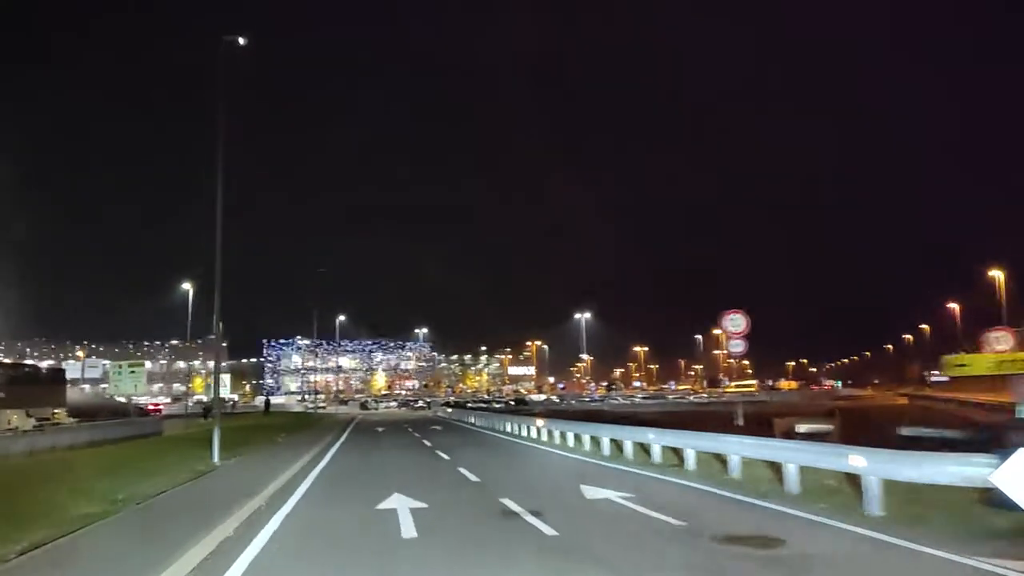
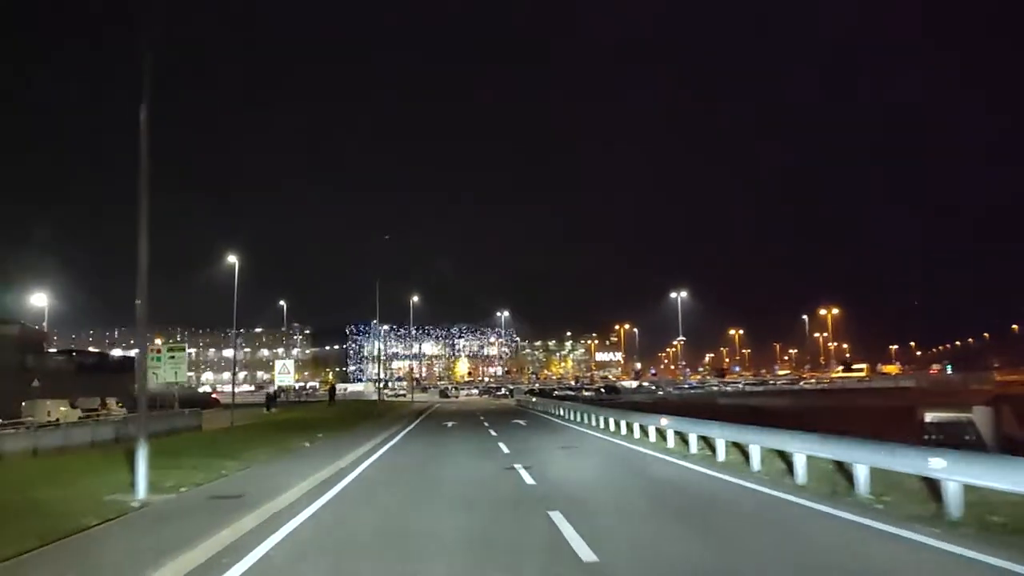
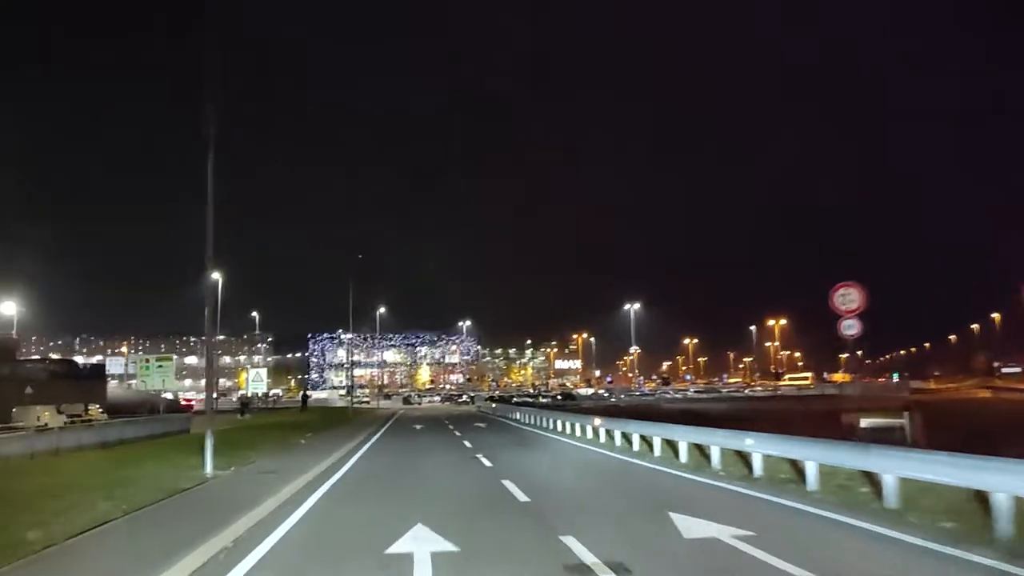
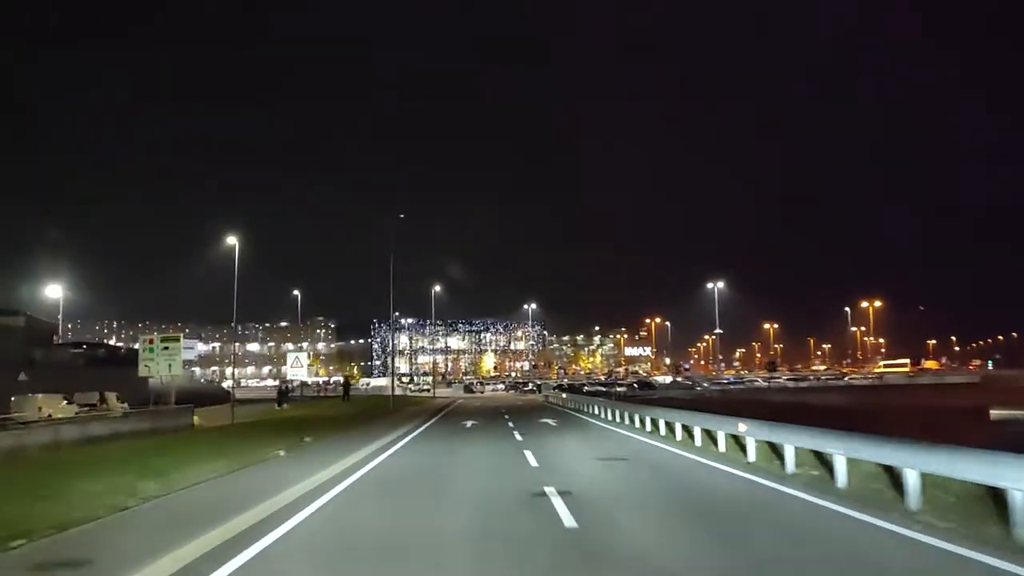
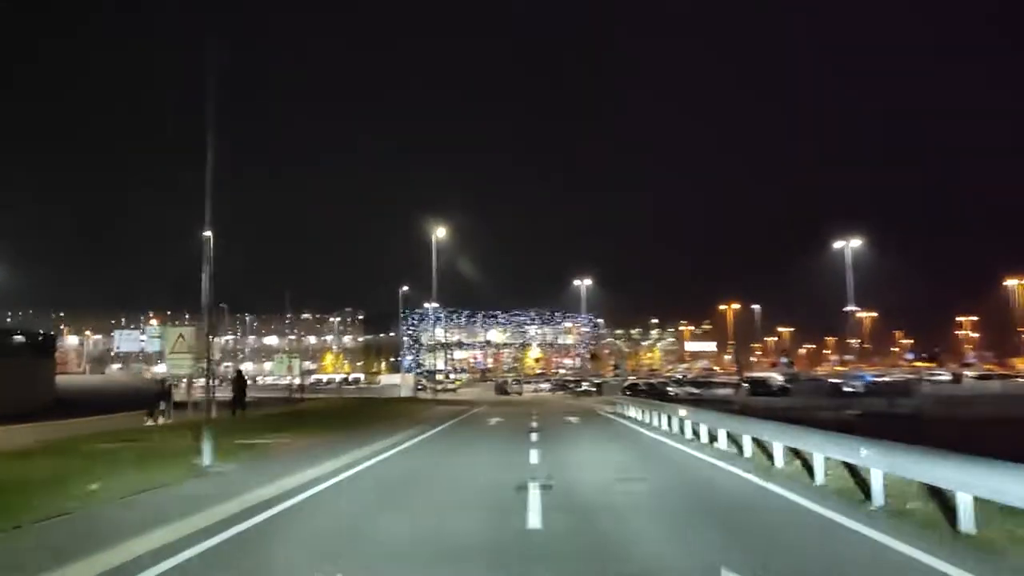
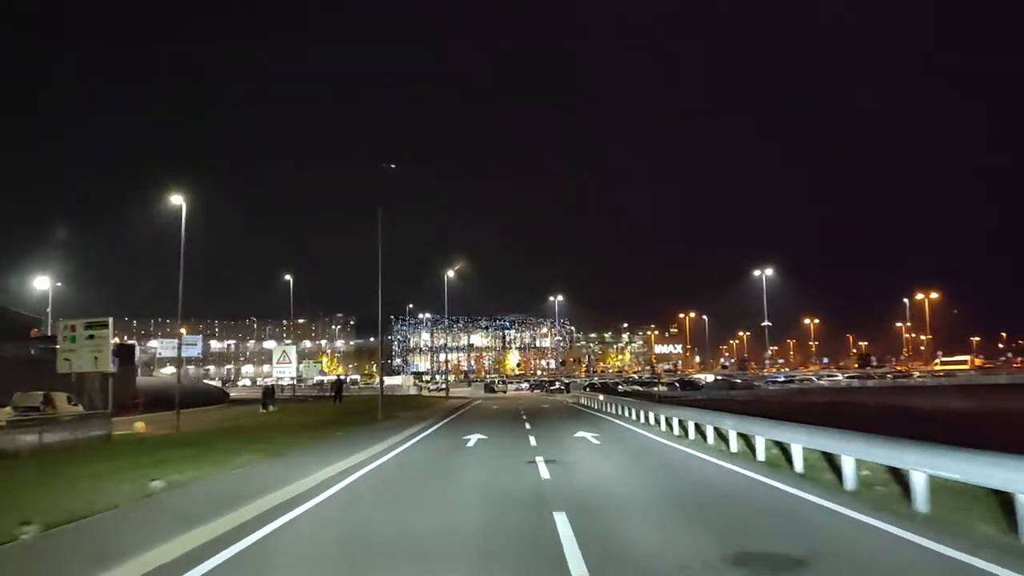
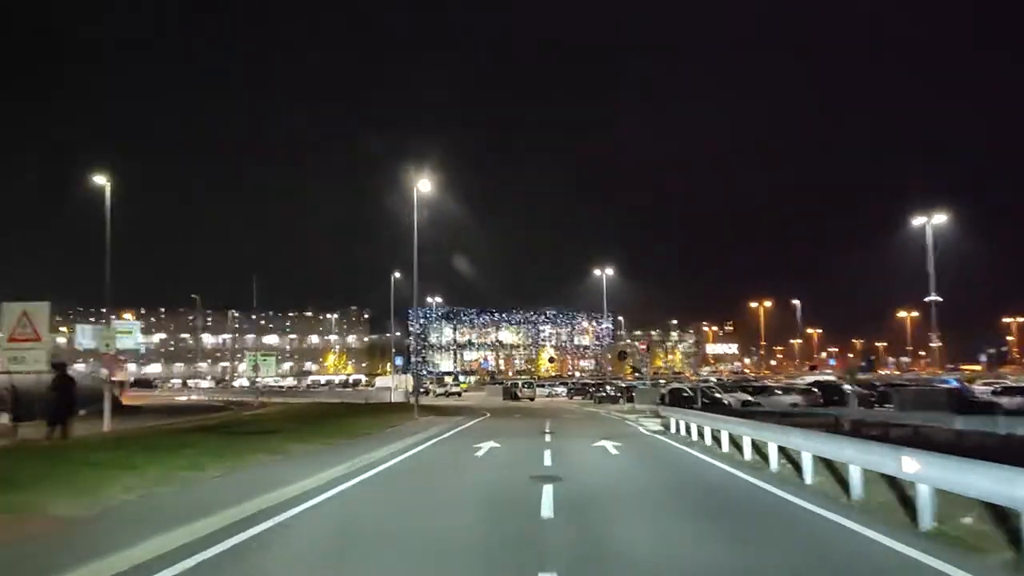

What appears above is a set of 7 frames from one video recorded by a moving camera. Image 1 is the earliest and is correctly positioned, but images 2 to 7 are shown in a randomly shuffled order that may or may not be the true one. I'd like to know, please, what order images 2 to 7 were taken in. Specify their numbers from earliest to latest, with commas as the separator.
3, 2, 4, 6, 5, 7
